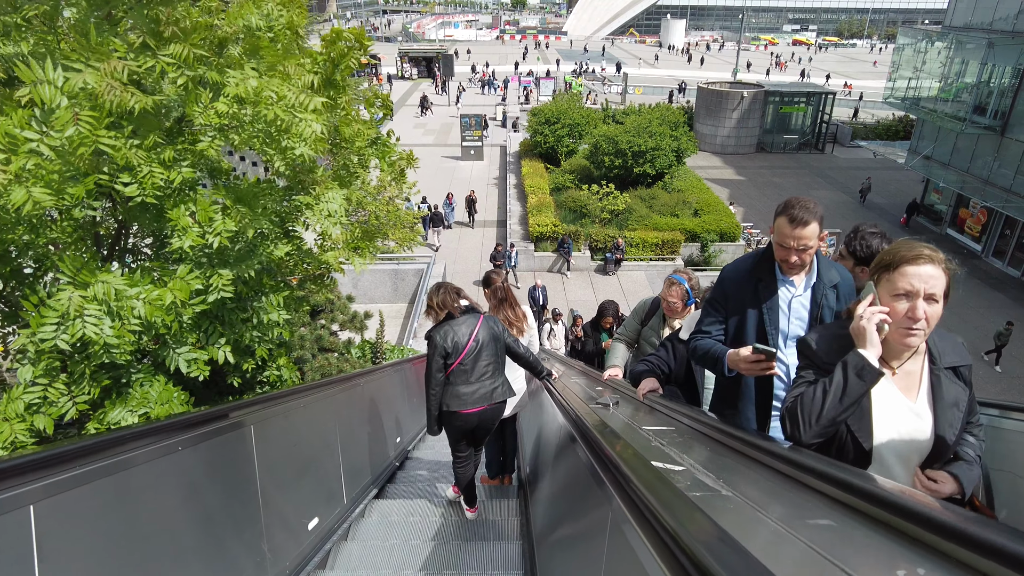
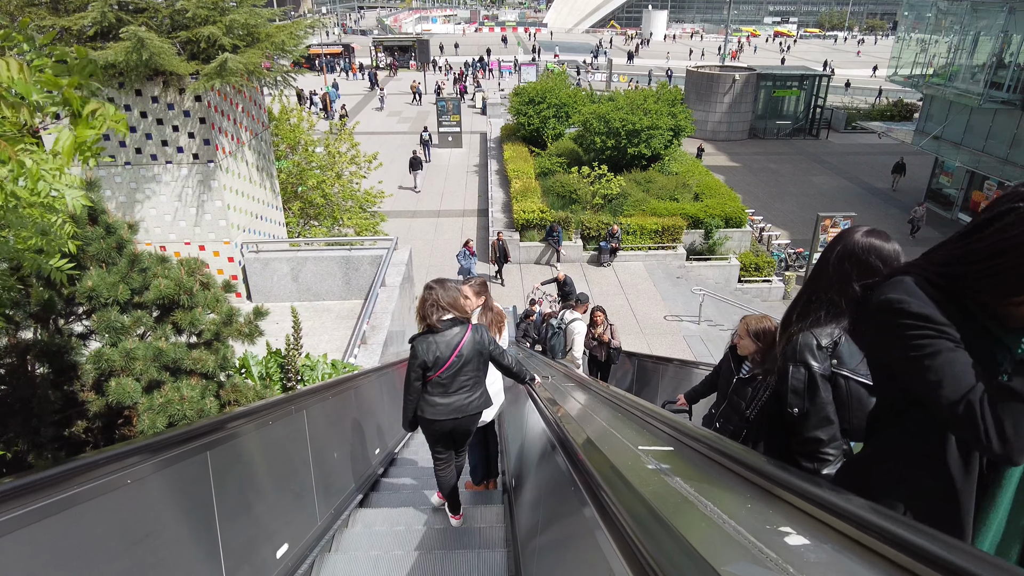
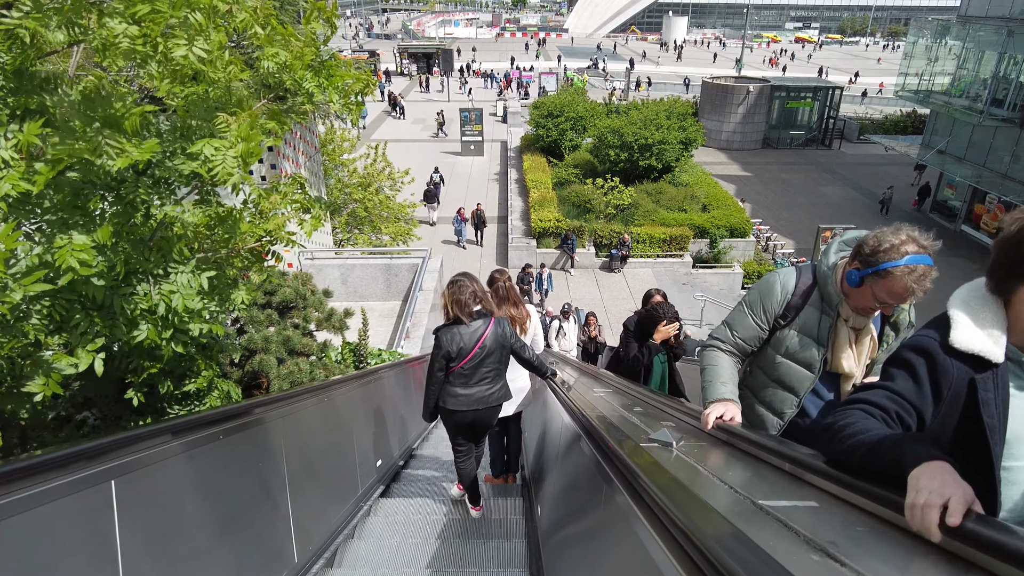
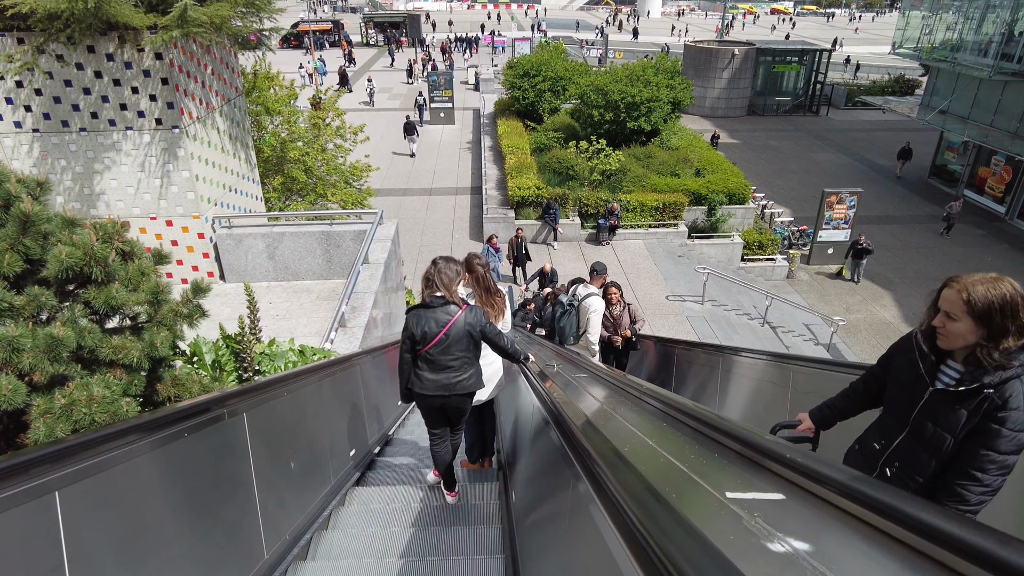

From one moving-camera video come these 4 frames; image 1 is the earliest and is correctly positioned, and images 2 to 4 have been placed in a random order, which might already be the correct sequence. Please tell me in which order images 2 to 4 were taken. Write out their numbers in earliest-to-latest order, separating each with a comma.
3, 2, 4
